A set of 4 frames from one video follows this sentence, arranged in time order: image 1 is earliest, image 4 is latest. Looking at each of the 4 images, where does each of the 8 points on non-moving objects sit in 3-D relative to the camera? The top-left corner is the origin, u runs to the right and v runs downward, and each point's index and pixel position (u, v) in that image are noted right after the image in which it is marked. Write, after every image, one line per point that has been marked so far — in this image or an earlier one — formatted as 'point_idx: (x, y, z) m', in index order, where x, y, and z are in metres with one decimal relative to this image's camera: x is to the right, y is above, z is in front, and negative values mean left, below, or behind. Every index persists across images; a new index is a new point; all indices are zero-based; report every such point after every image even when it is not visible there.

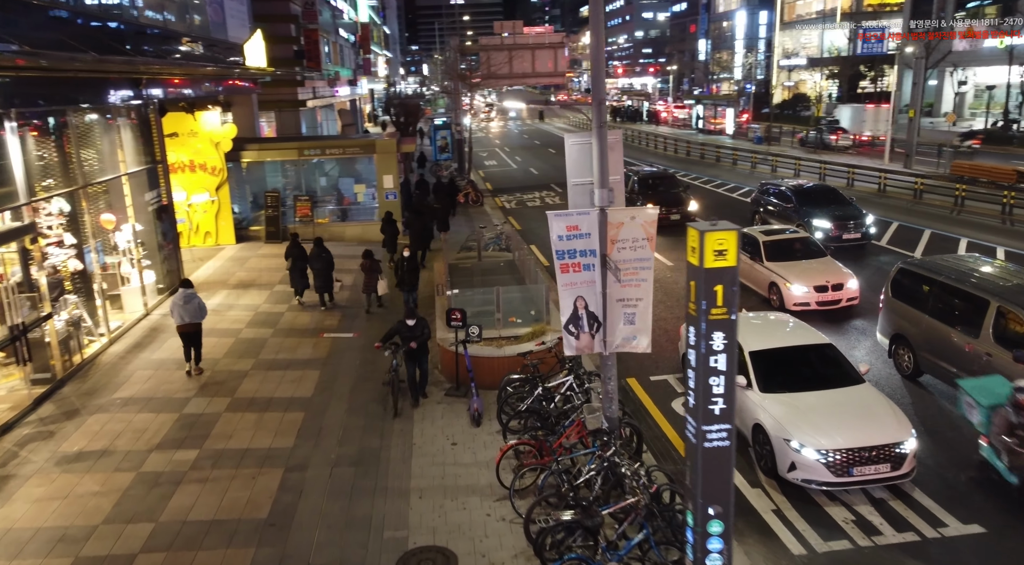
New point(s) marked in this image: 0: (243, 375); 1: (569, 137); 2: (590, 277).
0: (-4.2, -1.5, +11.7) m
1: (+0.6, +1.6, +8.0) m
2: (+0.8, +0.1, +7.9) m
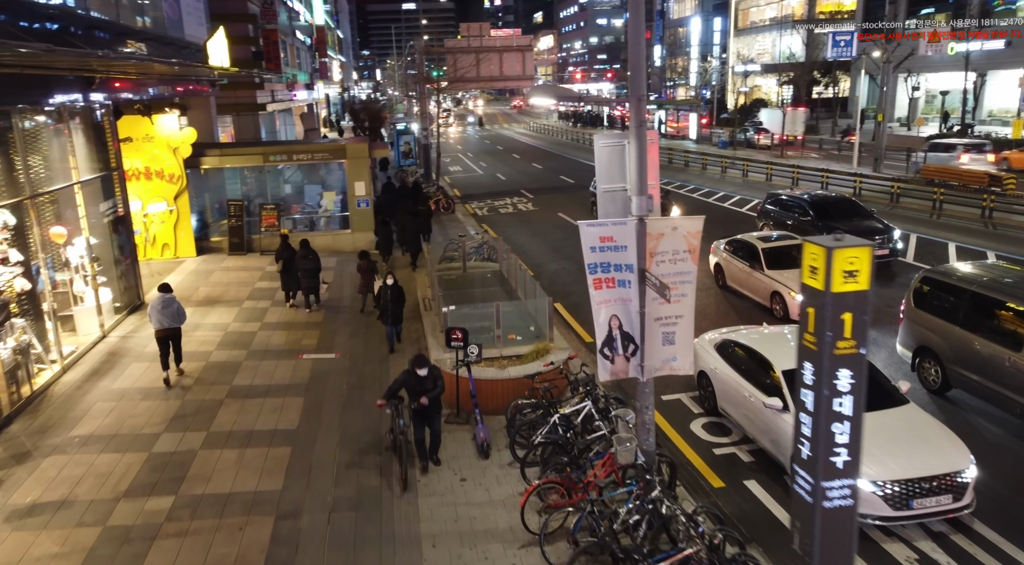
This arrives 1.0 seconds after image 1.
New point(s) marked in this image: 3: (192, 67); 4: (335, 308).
0: (-4.2, -1.7, +10.5) m
1: (+0.8, +1.4, +7.2) m
2: (+1.1, -0.1, +7.1) m
3: (-6.8, +4.6, +16.0) m
4: (-3.7, -0.6, +15.4) m
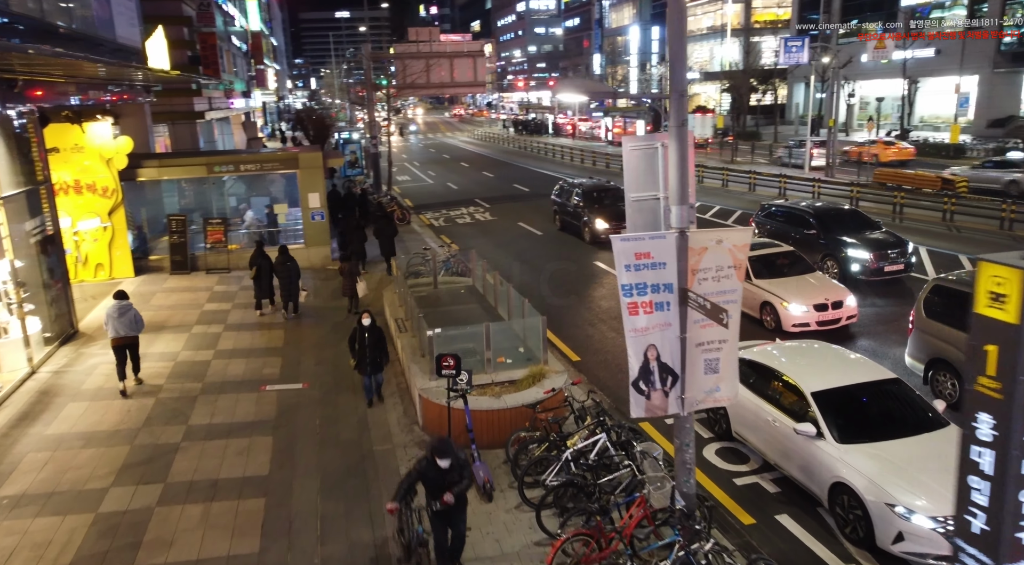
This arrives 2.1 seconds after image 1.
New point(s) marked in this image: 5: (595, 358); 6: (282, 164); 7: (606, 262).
0: (-4.2, -2.1, +9.2) m
1: (+1.0, +1.2, +6.3) m
2: (+1.3, -0.3, +6.2) m
3: (-7.4, +4.2, +14.5) m
4: (-4.1, -1.0, +14.1) m
5: (+1.5, -1.3, +13.0) m
6: (-5.9, +3.1, +19.2) m
7: (+2.5, +0.5, +19.5) m
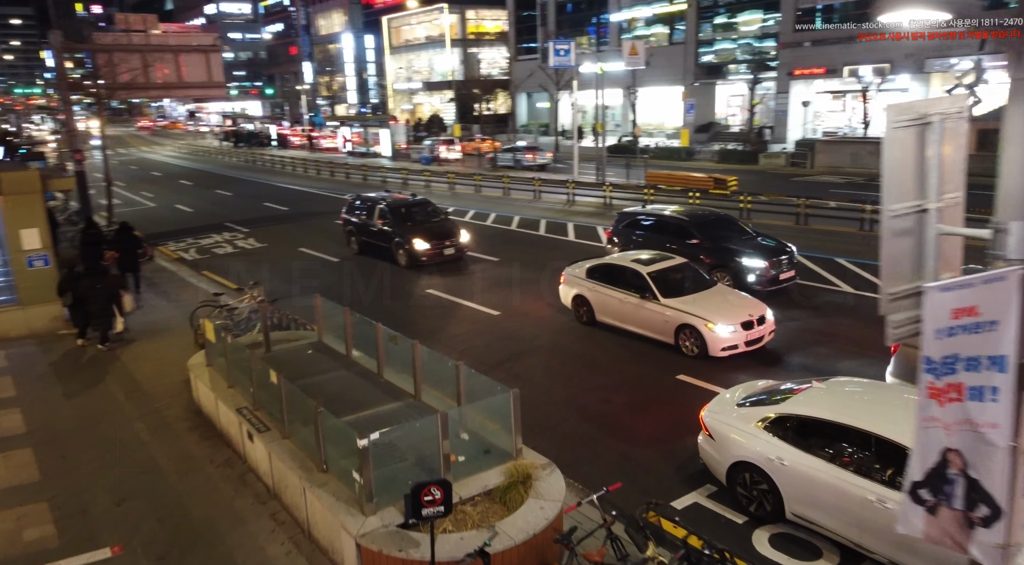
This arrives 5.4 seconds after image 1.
0: (-3.7, -3.0, +4.4) m
1: (+1.9, +0.8, +3.6) m
2: (+2.3, -0.6, +3.6) m
3: (-9.2, +2.8, +8.0) m
4: (-5.5, -2.0, +8.9) m
5: (+0.1, -1.9, +10.0) m
6: (-9.4, +1.7, +13.0) m
7: (-1.6, -0.2, +16.4) m
